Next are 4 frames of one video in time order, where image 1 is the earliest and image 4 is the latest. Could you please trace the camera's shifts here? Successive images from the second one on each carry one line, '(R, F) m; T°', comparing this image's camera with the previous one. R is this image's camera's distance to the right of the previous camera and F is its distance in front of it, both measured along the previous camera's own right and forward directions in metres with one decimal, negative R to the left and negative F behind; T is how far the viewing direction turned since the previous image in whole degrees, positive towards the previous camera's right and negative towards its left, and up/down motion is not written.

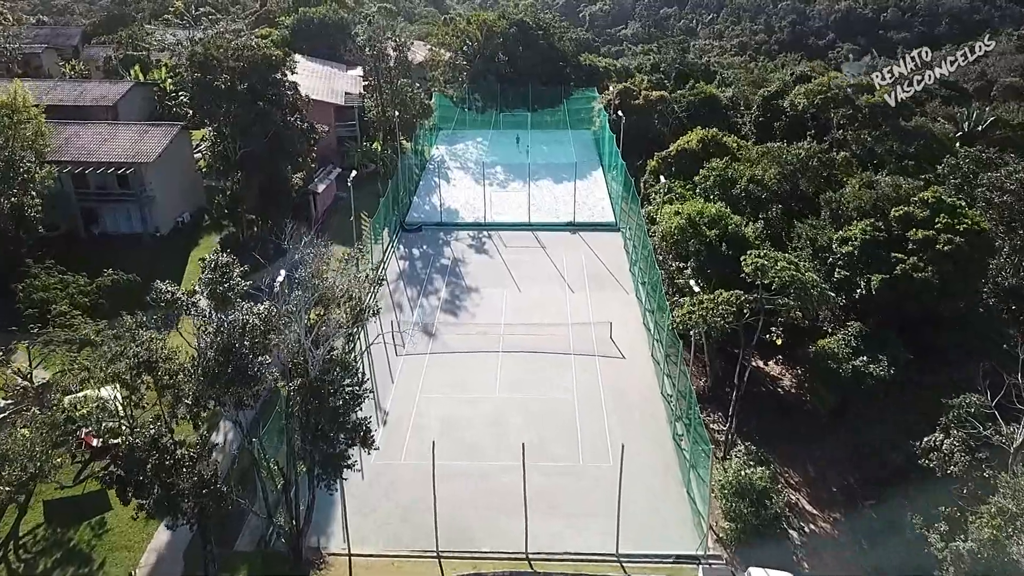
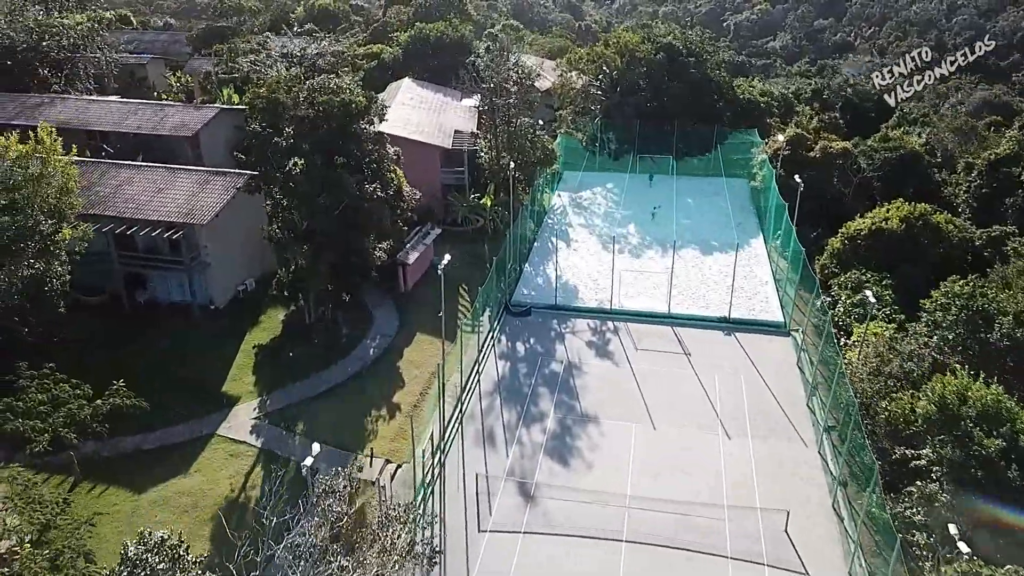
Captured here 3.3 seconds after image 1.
(-0.7, +7.5) m; -8°
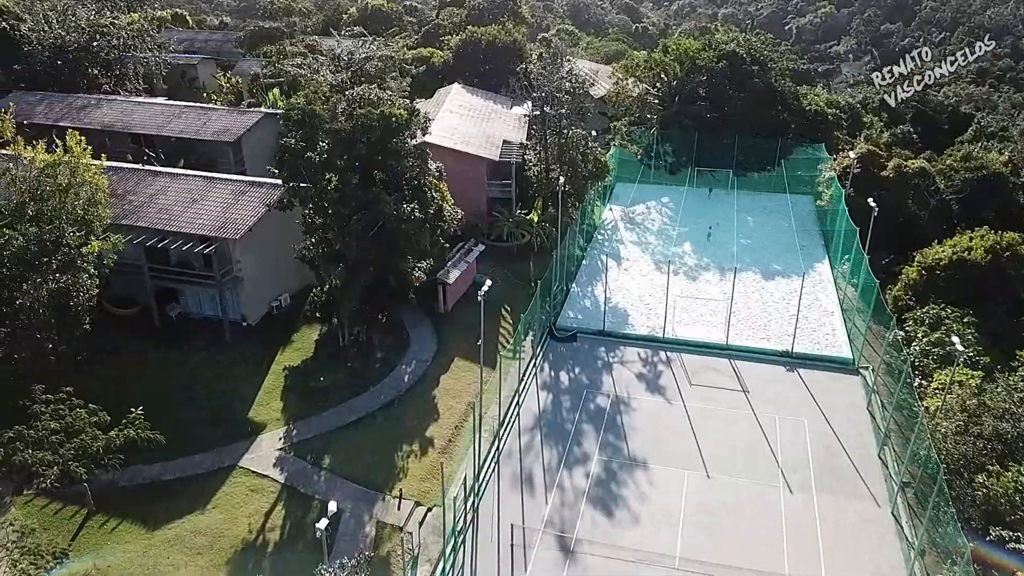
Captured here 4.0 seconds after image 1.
(+0.1, +1.6) m; -3°
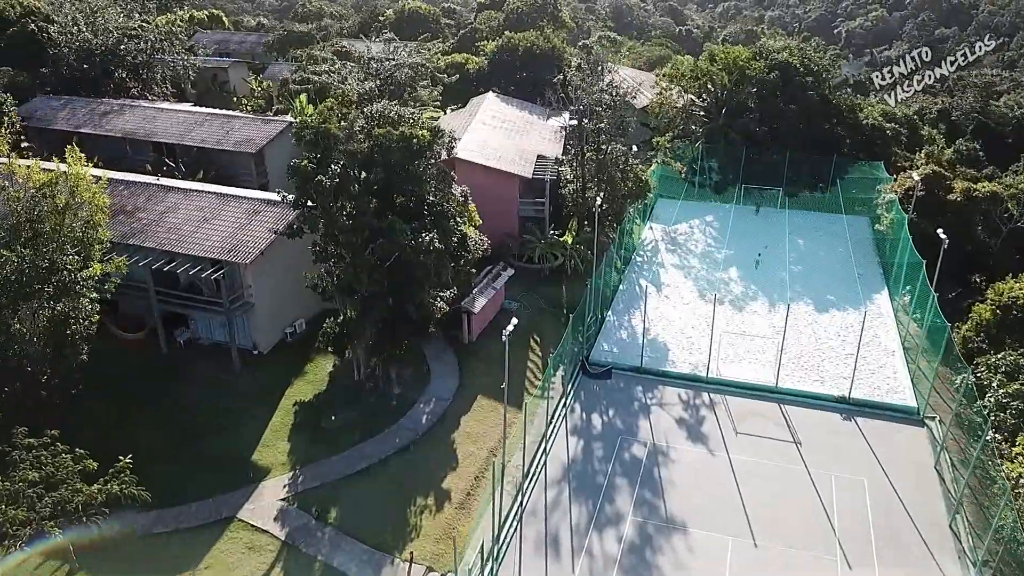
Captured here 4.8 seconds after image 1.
(+0.2, +2.0) m; -3°
